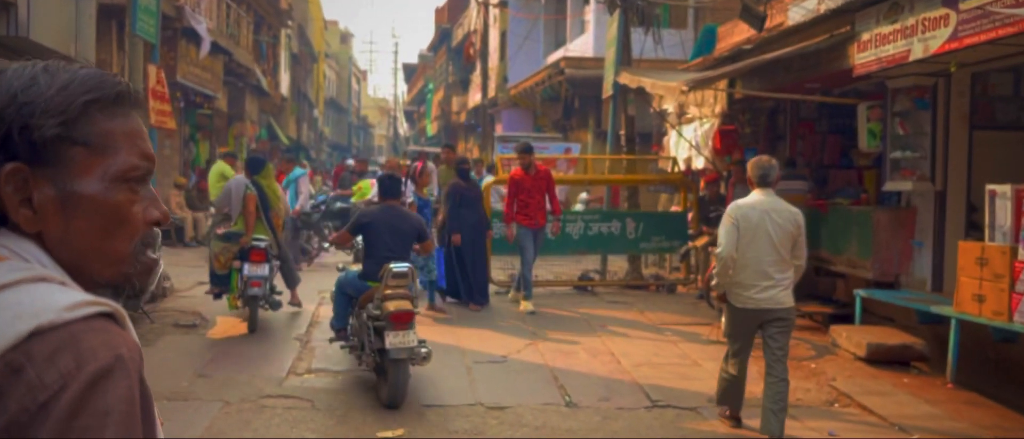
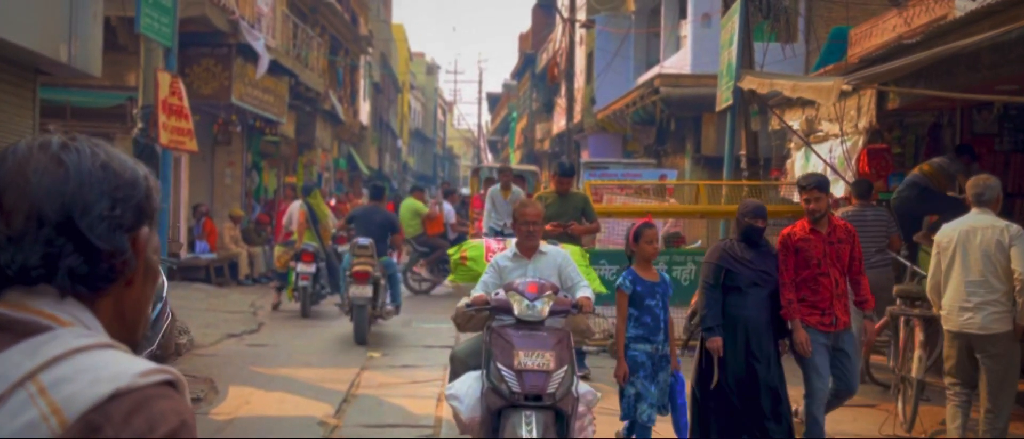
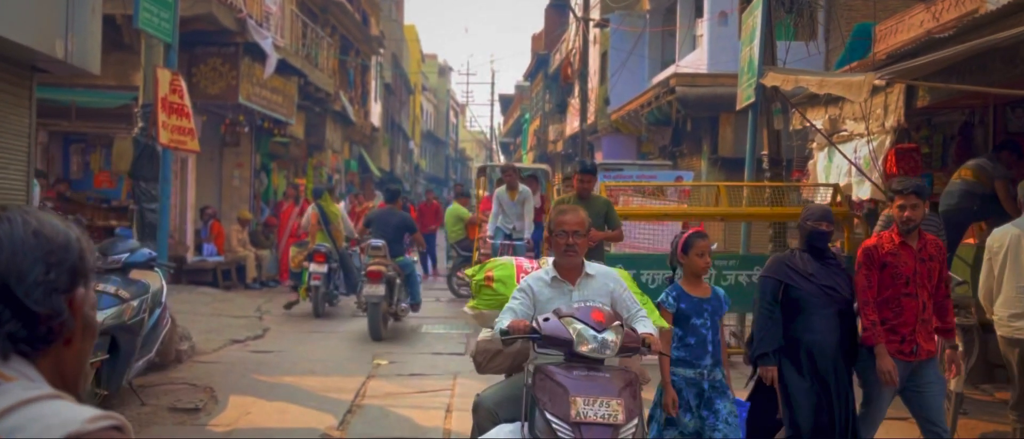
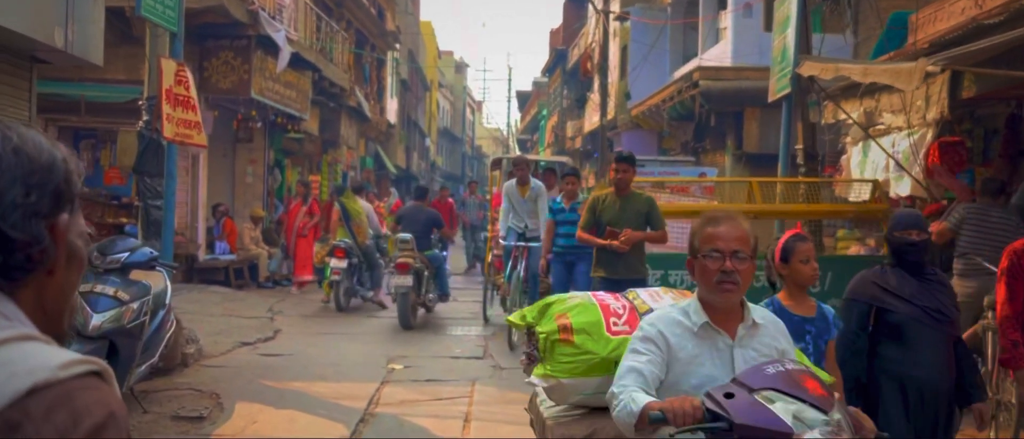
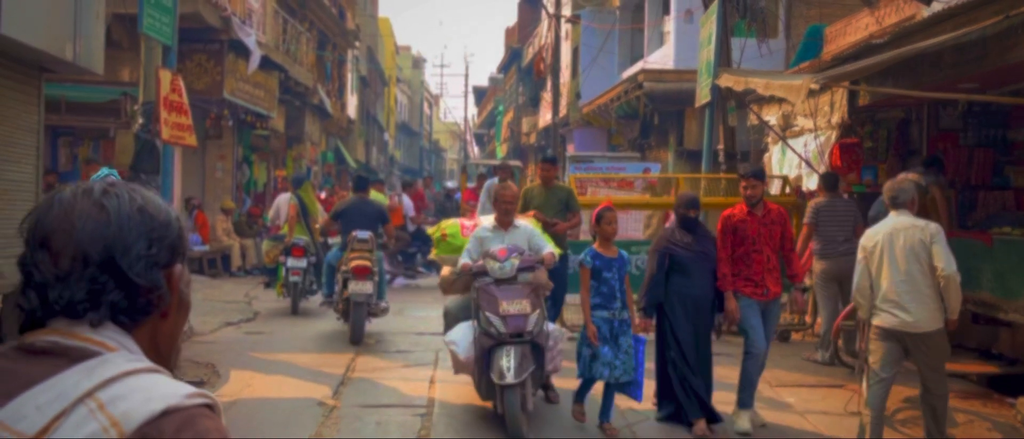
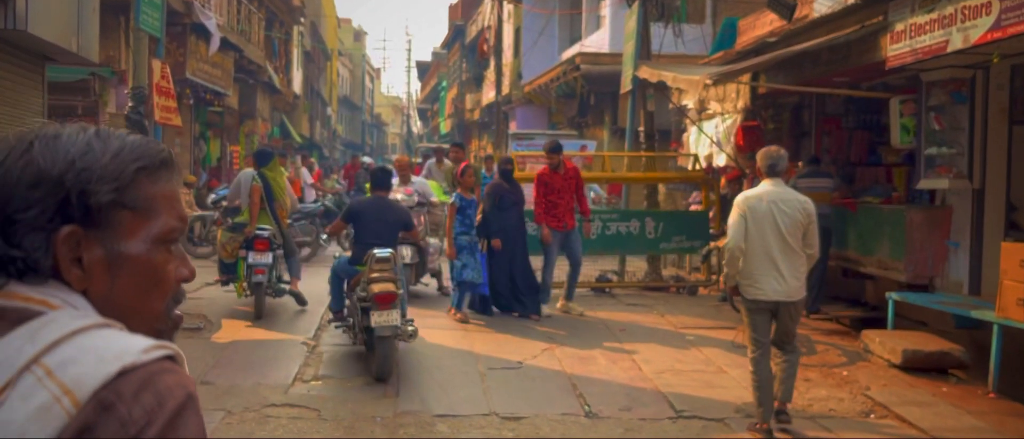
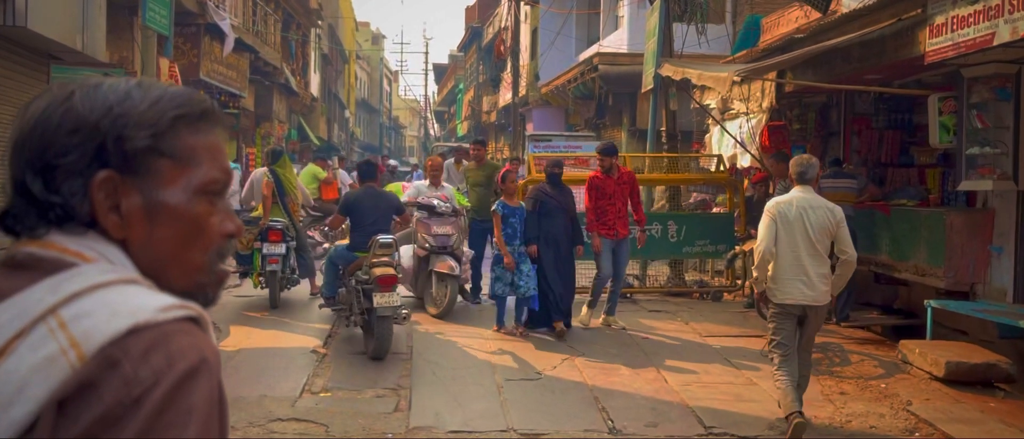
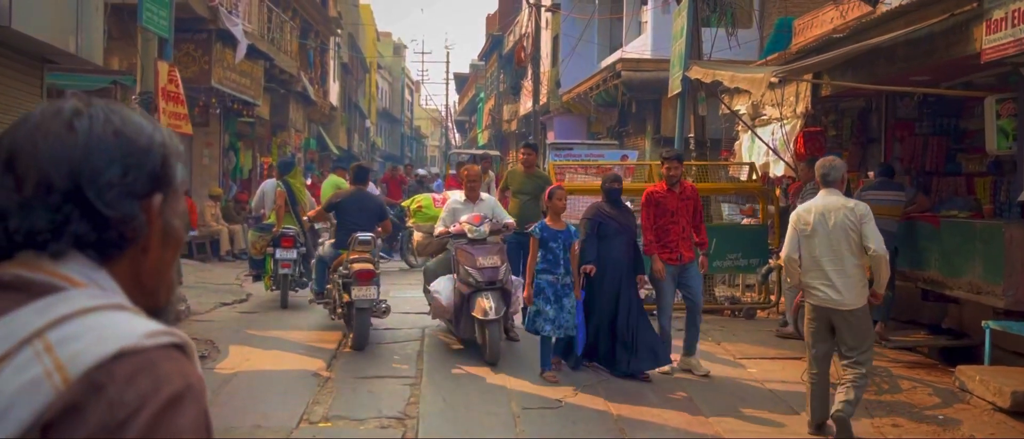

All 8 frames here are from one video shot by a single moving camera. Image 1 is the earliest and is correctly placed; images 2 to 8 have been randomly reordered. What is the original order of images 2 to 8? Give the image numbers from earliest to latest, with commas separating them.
6, 7, 8, 5, 2, 3, 4
